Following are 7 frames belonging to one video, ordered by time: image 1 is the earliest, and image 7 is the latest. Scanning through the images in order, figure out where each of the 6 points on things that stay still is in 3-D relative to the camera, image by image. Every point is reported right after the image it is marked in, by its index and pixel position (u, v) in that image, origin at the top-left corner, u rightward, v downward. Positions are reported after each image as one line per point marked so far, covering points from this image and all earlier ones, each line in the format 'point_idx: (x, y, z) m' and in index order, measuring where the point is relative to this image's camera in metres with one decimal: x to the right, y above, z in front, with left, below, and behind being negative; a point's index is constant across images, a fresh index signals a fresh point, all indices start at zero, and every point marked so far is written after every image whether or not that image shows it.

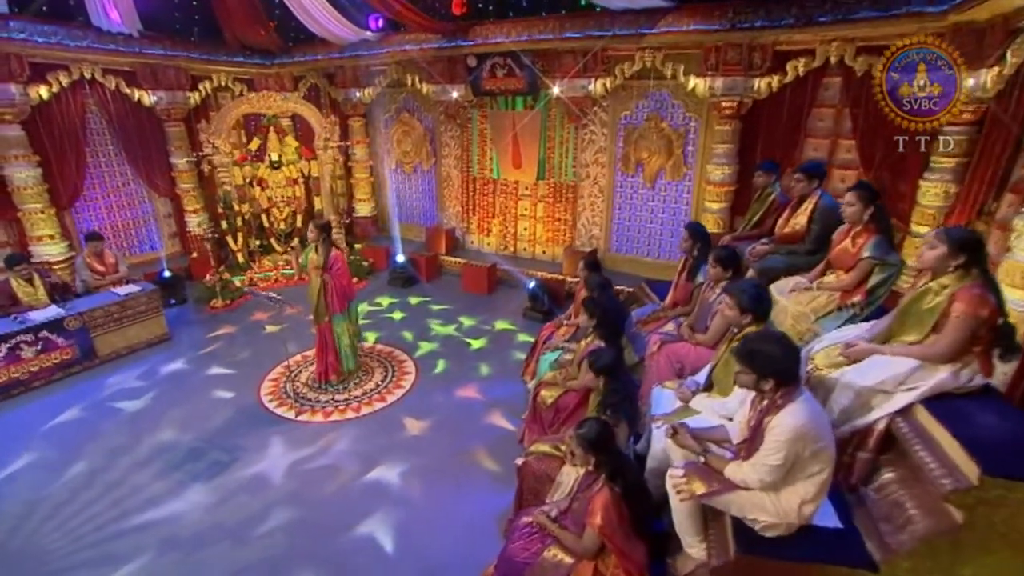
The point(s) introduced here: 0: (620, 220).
0: (+1.2, +0.7, +7.6) m
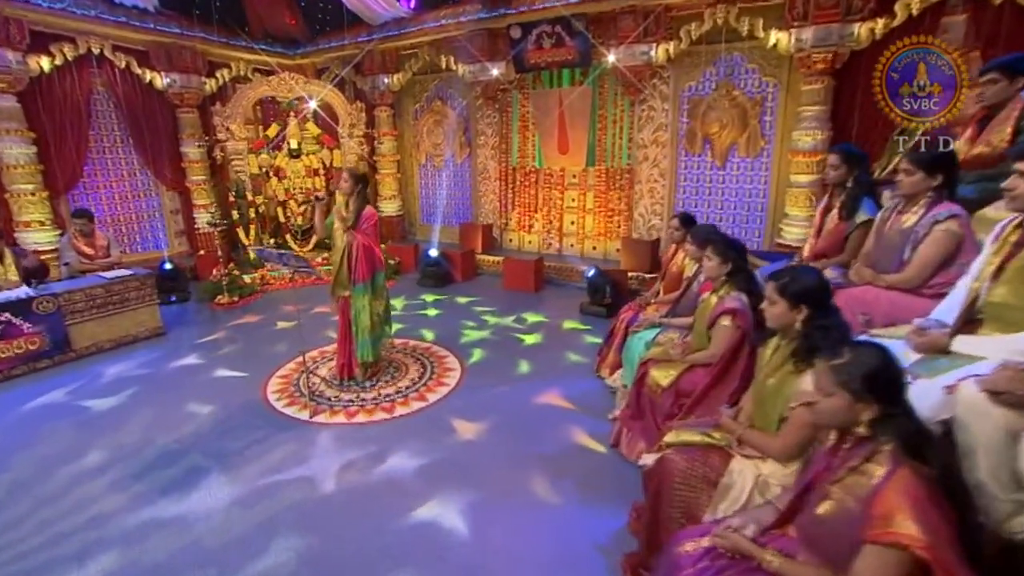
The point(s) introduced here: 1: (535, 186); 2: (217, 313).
0: (+1.7, +0.8, +6.6) m
1: (+0.3, +1.1, +7.4) m
2: (-2.9, -0.2, +6.6) m
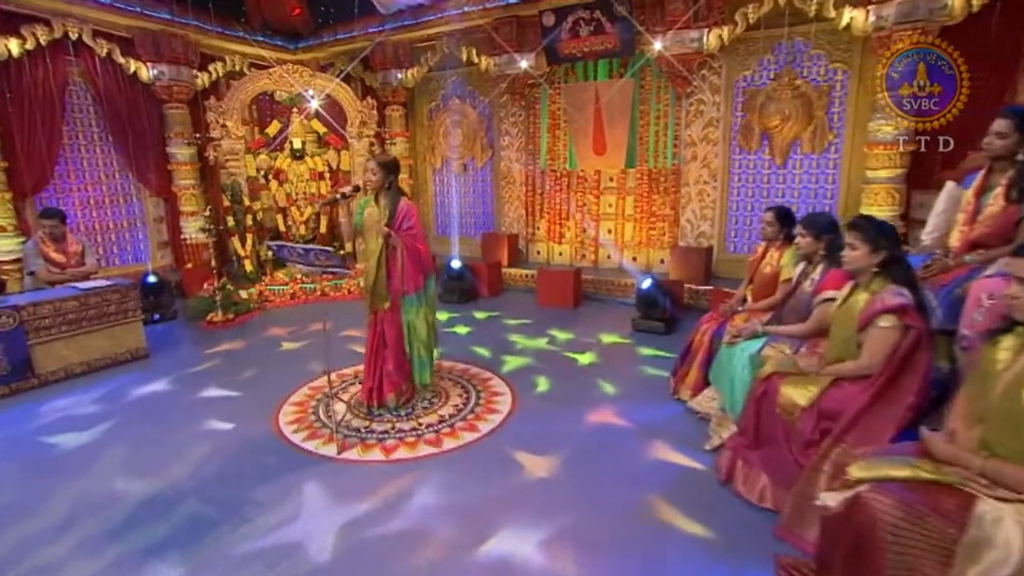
0: (+2.0, +0.7, +5.9) m
1: (+0.6, +1.0, +6.7) m
2: (-2.6, -0.4, +5.7) m
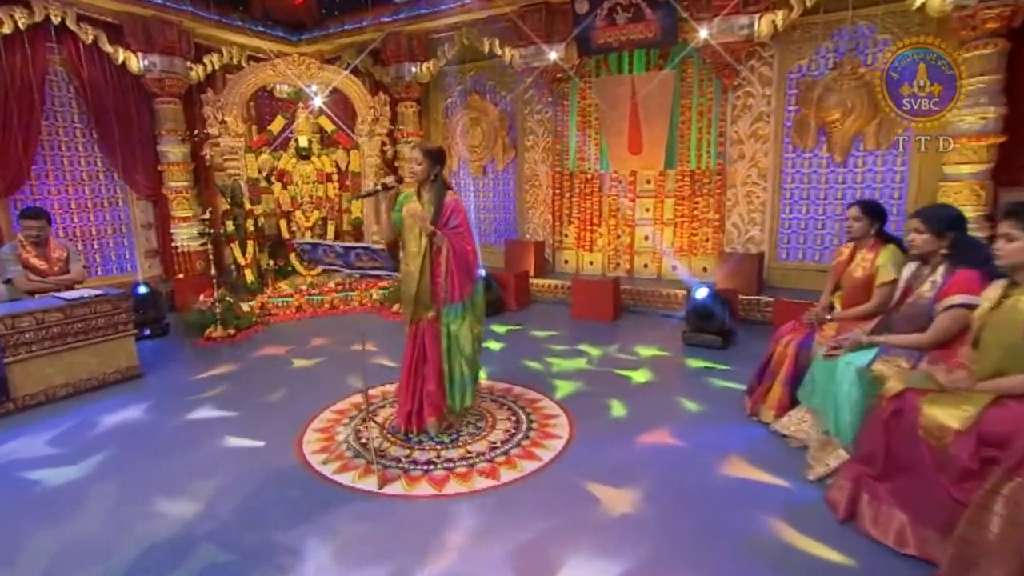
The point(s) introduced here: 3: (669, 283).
0: (+2.3, +0.6, +5.4) m
1: (+0.8, +0.9, +6.2) m
2: (-2.3, -0.5, +5.0) m
3: (+1.4, 0.0, +5.9) m
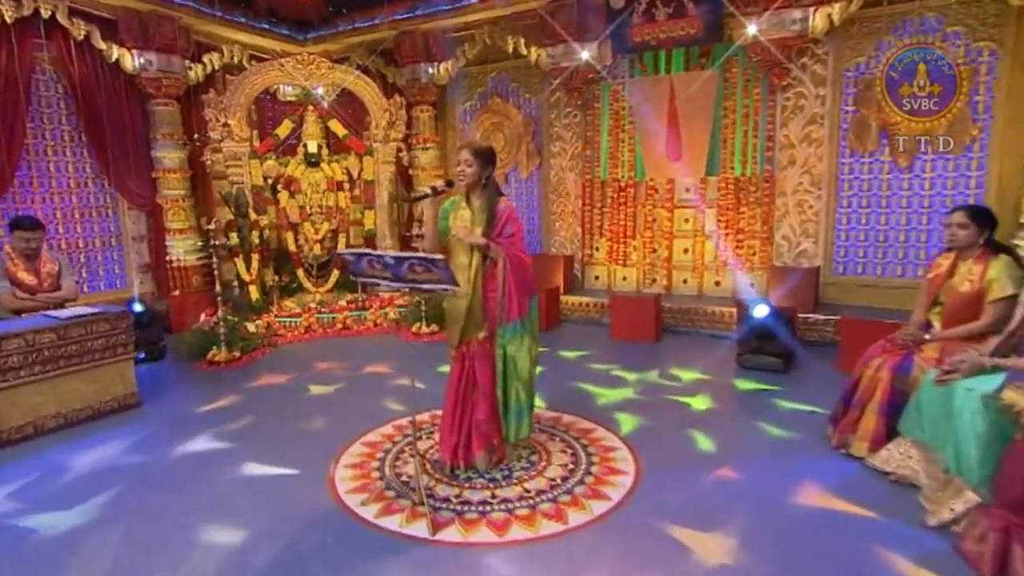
0: (+2.6, +0.5, +5.0) m
1: (+1.0, +0.7, +5.7) m
2: (-2.0, -0.6, +4.5) m
3: (+1.7, -0.1, +5.4) m
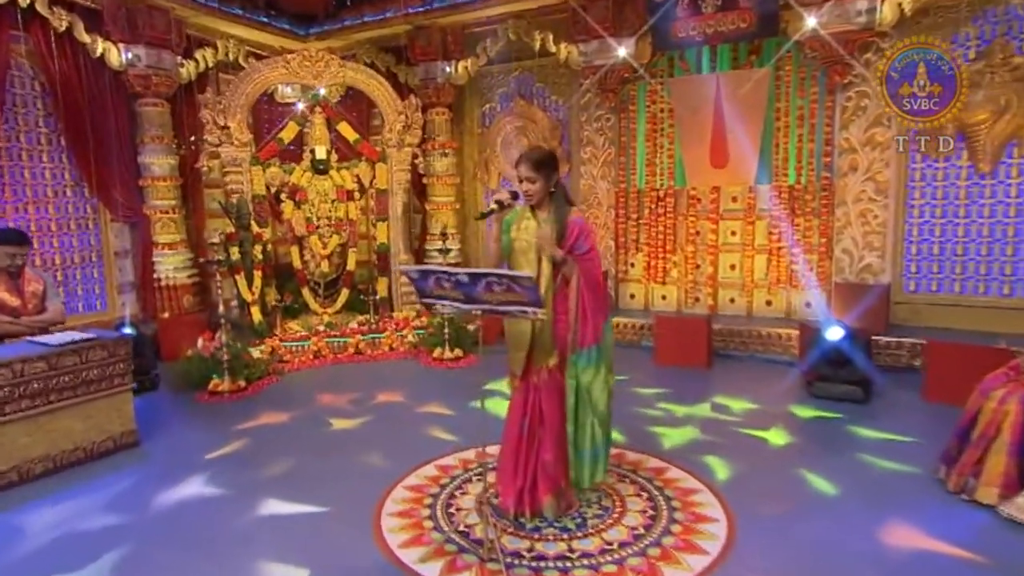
0: (+2.8, +0.4, +4.5) m
1: (+1.3, +0.6, +5.2) m
2: (-1.7, -0.7, +3.8) m
3: (+1.9, -0.2, +4.9) m
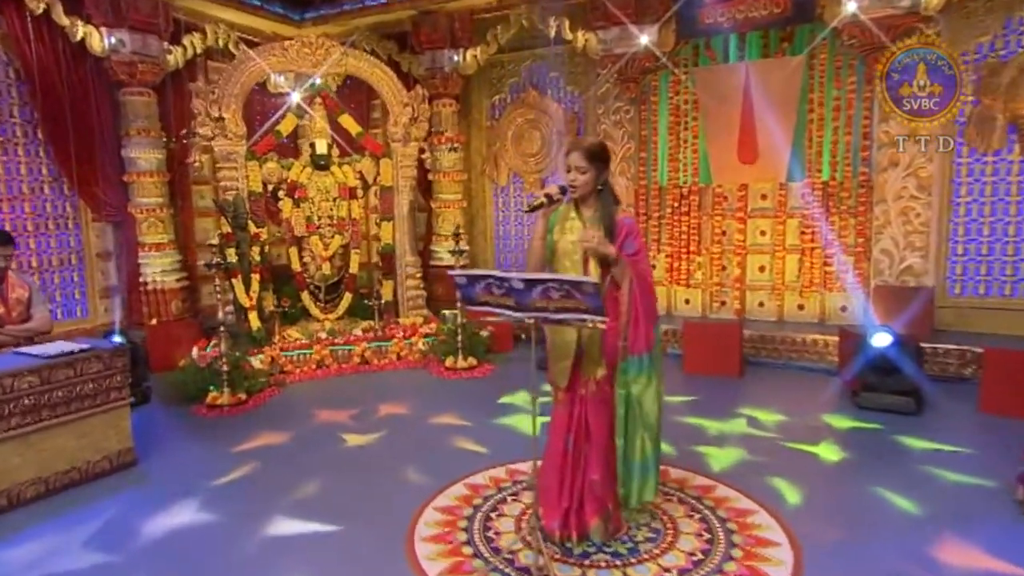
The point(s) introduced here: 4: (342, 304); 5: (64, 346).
0: (+2.9, +0.3, +4.2) m
1: (+1.4, +0.5, +4.9) m
2: (-1.6, -0.8, +3.5) m
3: (+2.0, -0.3, +4.6) m
4: (-1.3, -0.1, +5.0) m
5: (-2.0, -0.3, +2.7) m
